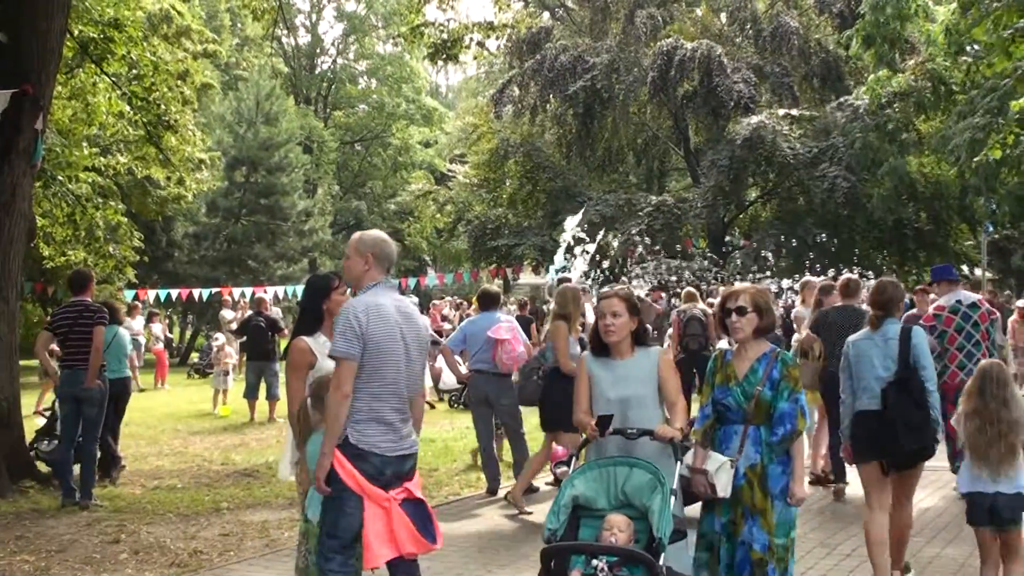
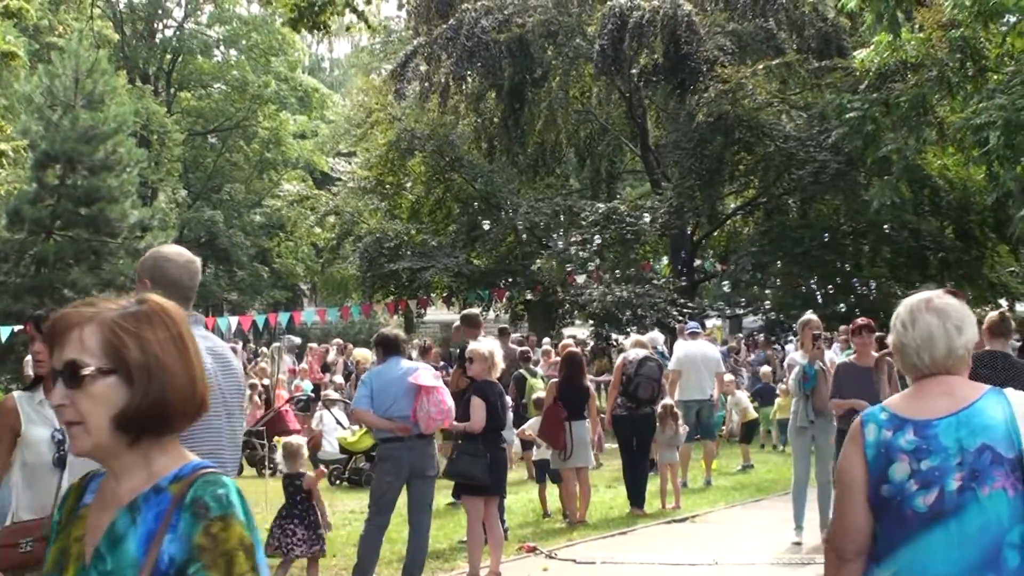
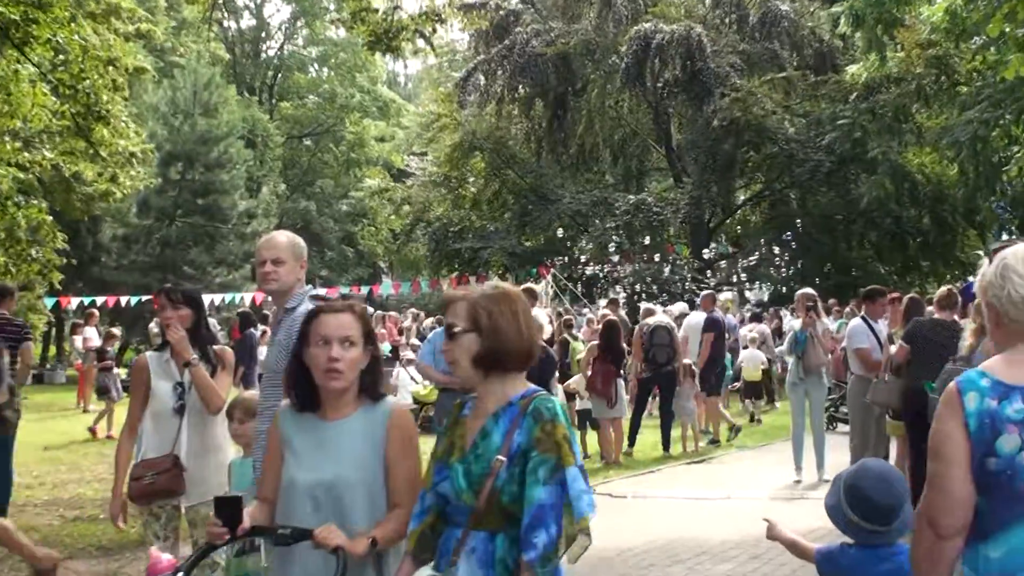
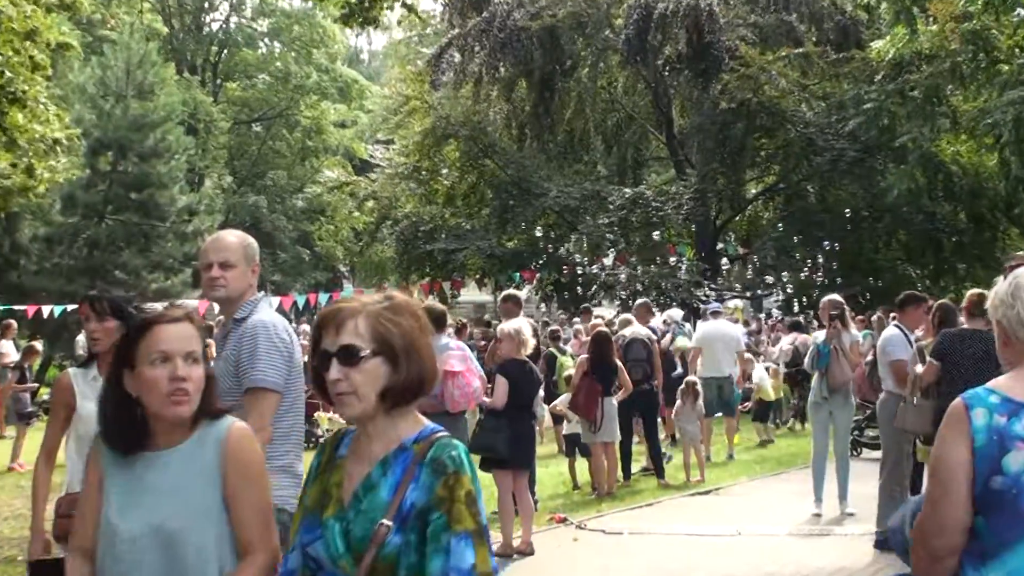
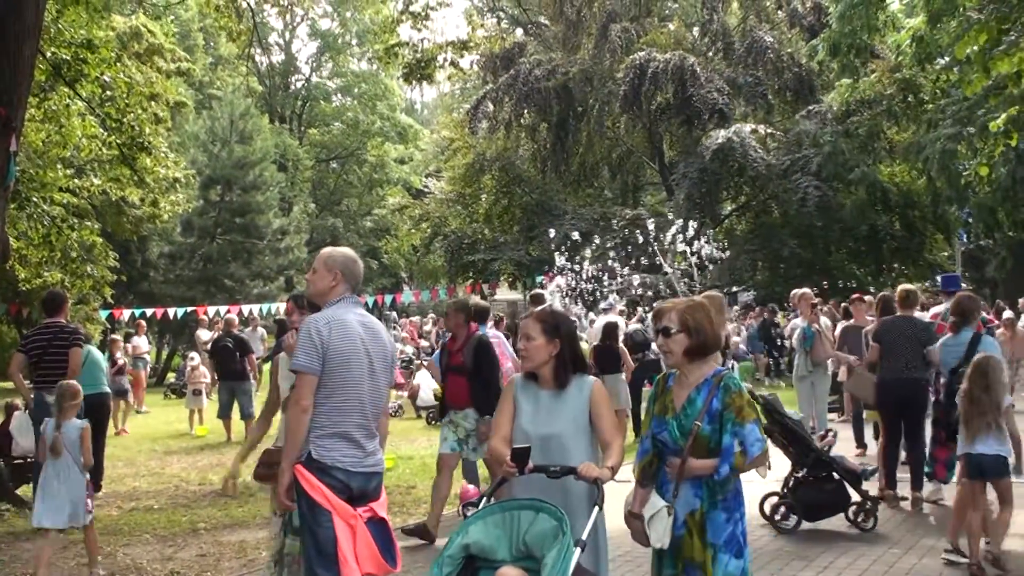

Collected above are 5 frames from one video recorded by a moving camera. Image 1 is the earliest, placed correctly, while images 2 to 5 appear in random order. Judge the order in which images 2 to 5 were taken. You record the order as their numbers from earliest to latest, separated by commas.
5, 3, 4, 2
